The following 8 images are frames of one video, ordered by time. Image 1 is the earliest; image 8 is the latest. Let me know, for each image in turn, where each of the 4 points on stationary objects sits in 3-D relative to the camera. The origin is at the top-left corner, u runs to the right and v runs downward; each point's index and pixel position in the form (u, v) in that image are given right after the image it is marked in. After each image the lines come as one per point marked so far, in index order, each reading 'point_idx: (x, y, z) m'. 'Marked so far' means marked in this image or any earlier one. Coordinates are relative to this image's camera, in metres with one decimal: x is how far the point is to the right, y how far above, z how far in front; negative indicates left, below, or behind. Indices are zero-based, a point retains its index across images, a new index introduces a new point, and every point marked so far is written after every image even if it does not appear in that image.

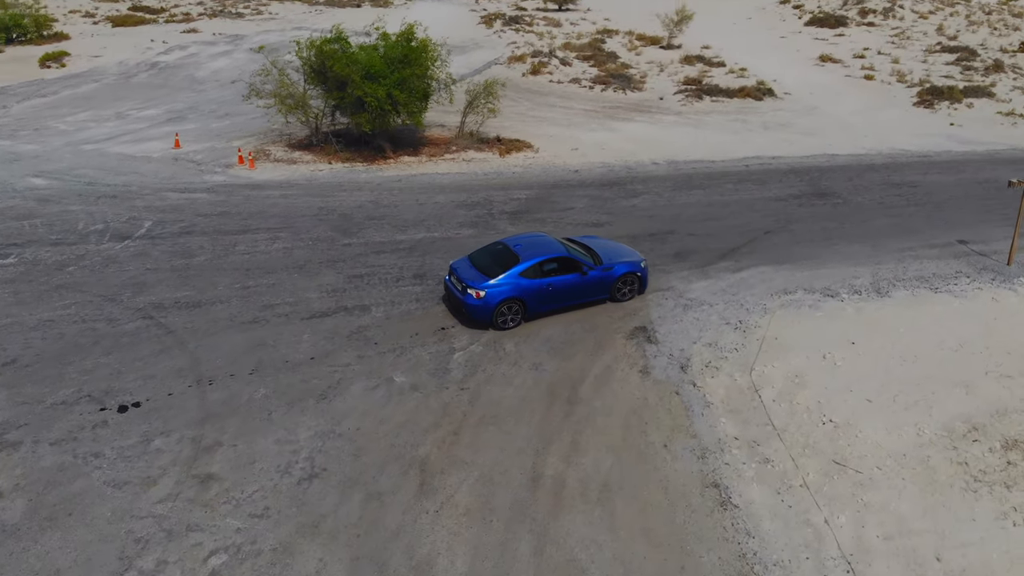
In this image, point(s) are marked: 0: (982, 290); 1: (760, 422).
0: (+8.2, 0.0, +14.7) m
1: (+3.4, -1.8, +11.5) m
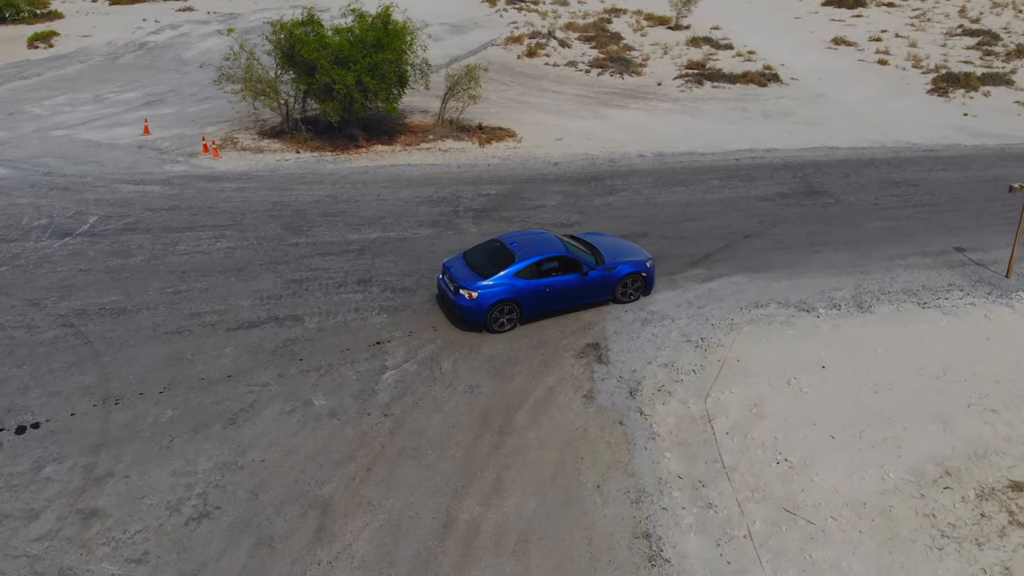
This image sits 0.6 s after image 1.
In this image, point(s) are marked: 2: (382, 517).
0: (+7.4, -0.3, +13.4) m
1: (+2.4, -2.1, +10.4) m
2: (-1.4, -2.6, +9.3) m
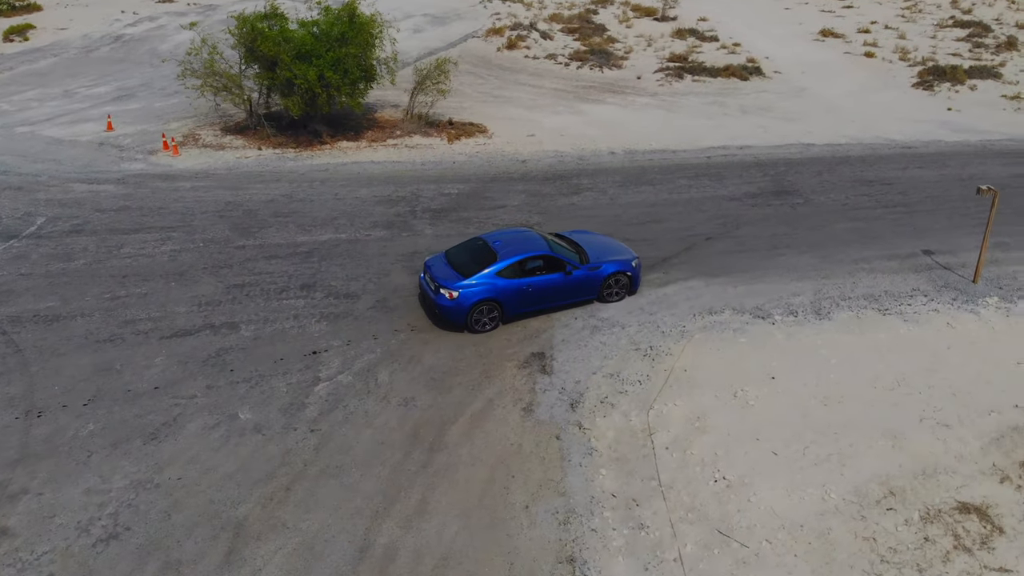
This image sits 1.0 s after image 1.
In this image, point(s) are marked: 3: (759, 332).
0: (+6.6, -0.4, +12.9) m
1: (+1.6, -2.2, +10.0) m
2: (-2.3, -2.7, +8.9) m
3: (+3.7, -0.7, +12.4) m
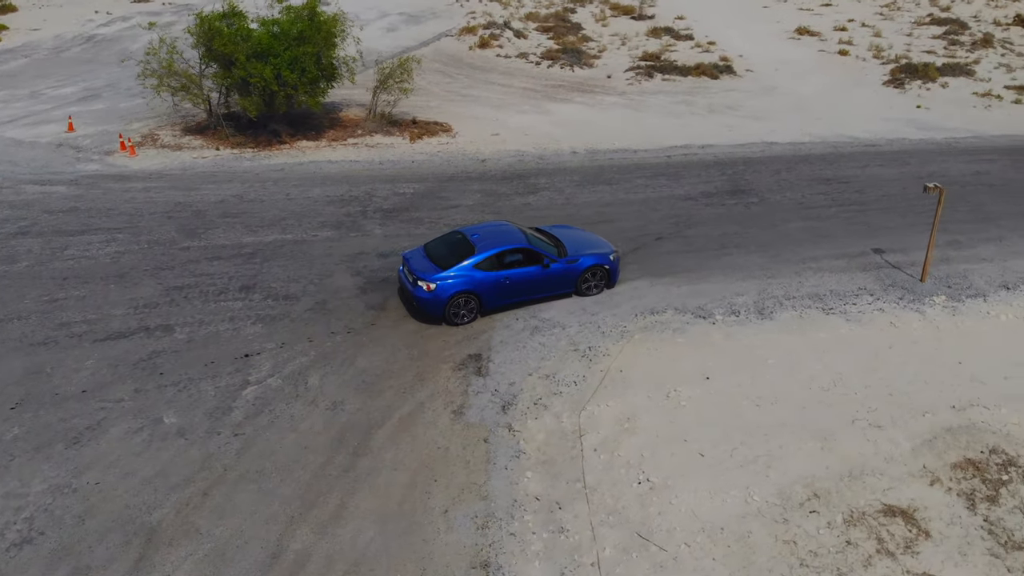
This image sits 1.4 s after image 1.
0: (+5.7, -0.4, +12.8) m
1: (+0.7, -2.2, +9.8) m
2: (-3.2, -2.7, +8.8) m
3: (+2.8, -0.6, +12.2) m
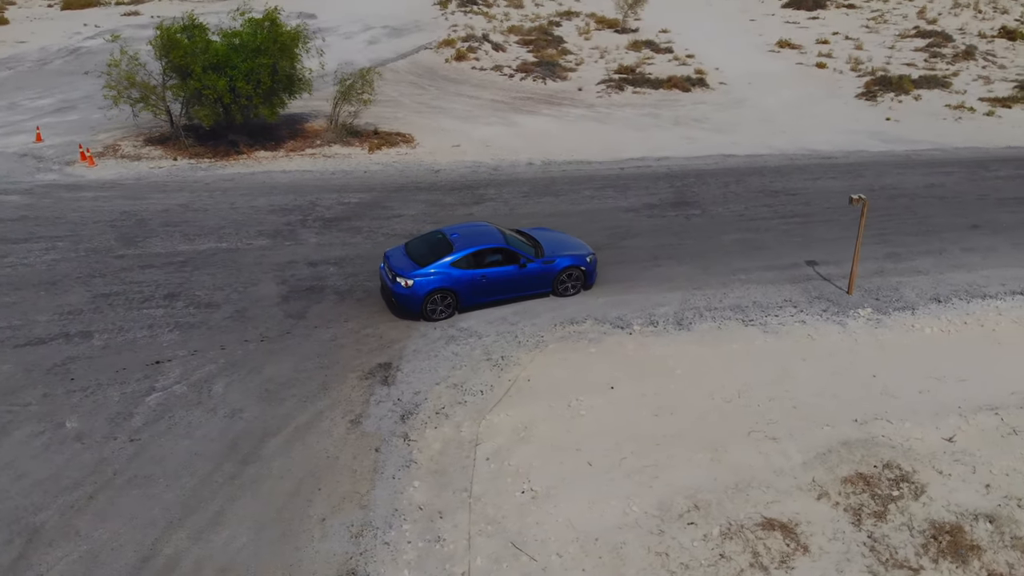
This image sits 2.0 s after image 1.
0: (+4.4, -0.5, +12.6) m
1: (-0.6, -2.3, +9.8) m
2: (-4.6, -2.8, +8.9) m
3: (+1.5, -0.8, +12.2) m
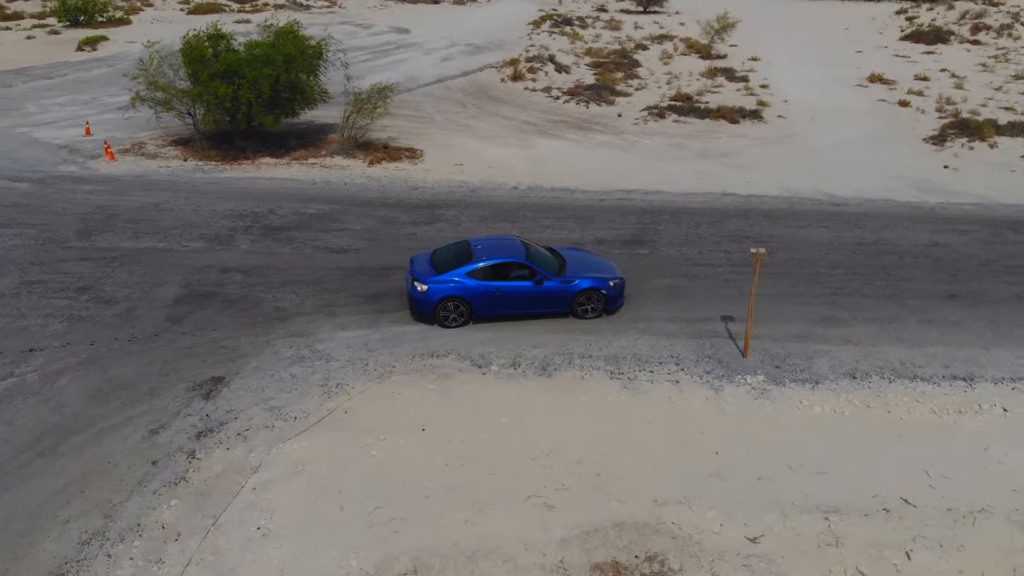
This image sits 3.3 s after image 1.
0: (+2.2, -1.3, +11.4) m
1: (-3.4, -2.5, +9.6) m
2: (-7.5, -2.6, +9.4) m
3: (-0.8, -1.3, +11.5) m
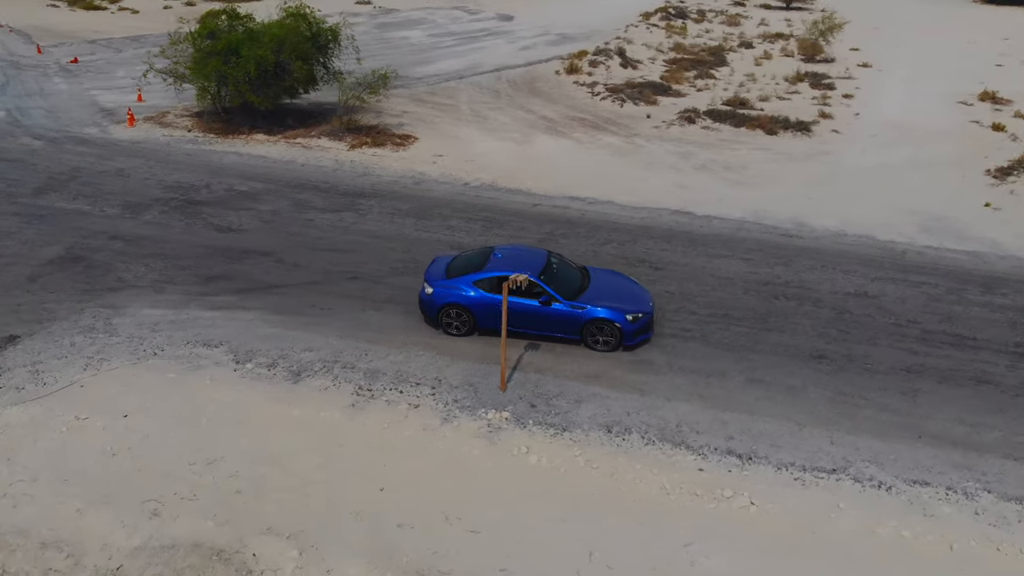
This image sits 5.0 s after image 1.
0: (-1.4, -1.6, +10.6) m
1: (-7.4, -2.1, +10.2) m
2: (-11.4, -1.6, +11.1) m
3: (-4.2, -1.2, +11.5) m
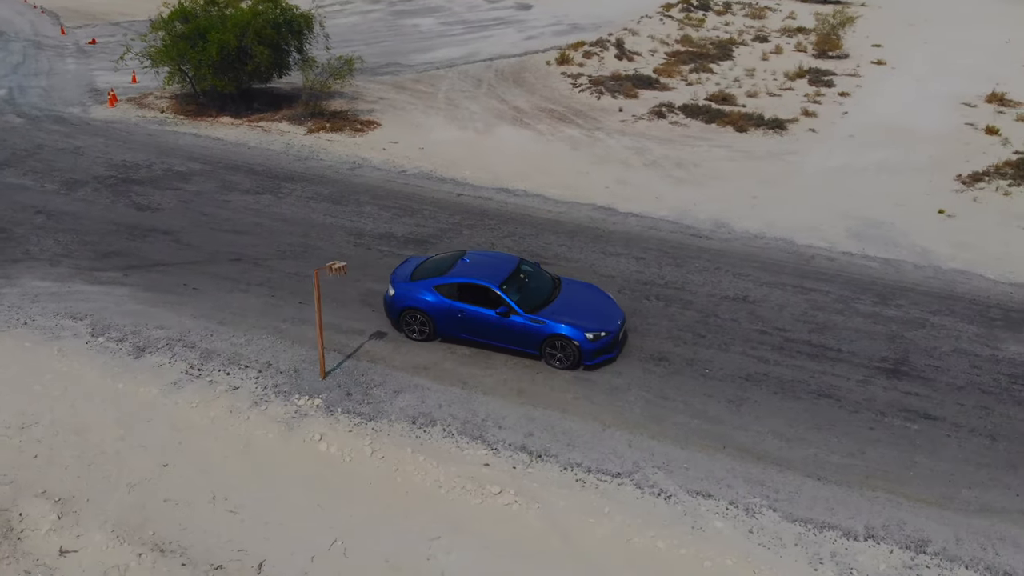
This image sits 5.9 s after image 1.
0: (-3.8, -1.3, +10.9) m
1: (-9.8, -1.6, +11.1) m
2: (-13.7, -1.0, +12.3) m
3: (-6.5, -0.8, +12.0) m
